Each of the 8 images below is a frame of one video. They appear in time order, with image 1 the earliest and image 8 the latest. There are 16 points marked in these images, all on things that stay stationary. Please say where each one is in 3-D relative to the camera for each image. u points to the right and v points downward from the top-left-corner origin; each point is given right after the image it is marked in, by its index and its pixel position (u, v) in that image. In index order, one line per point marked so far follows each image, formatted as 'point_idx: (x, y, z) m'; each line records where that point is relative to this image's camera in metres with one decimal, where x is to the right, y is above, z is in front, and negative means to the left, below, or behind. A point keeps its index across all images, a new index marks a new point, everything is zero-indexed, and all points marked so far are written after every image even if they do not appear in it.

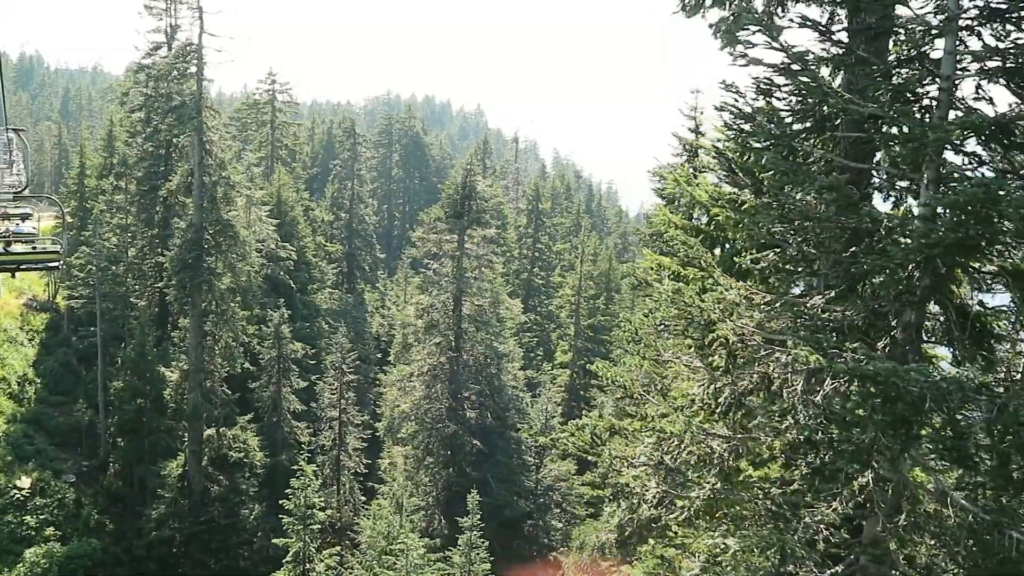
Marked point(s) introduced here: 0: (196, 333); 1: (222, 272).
0: (-9.6, -1.4, +20.3) m
1: (-8.7, +0.4, +20.1) m
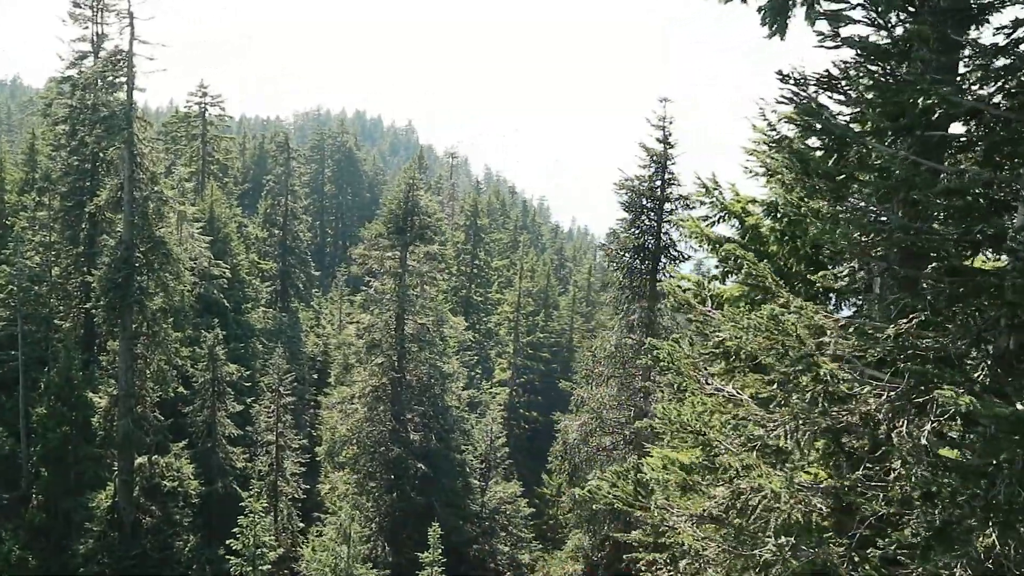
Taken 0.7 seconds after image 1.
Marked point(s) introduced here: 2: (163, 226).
0: (-11.2, -2.0, +19.3) m
1: (-10.3, -0.1, +19.3) m
2: (-10.2, +1.9, +19.7) m
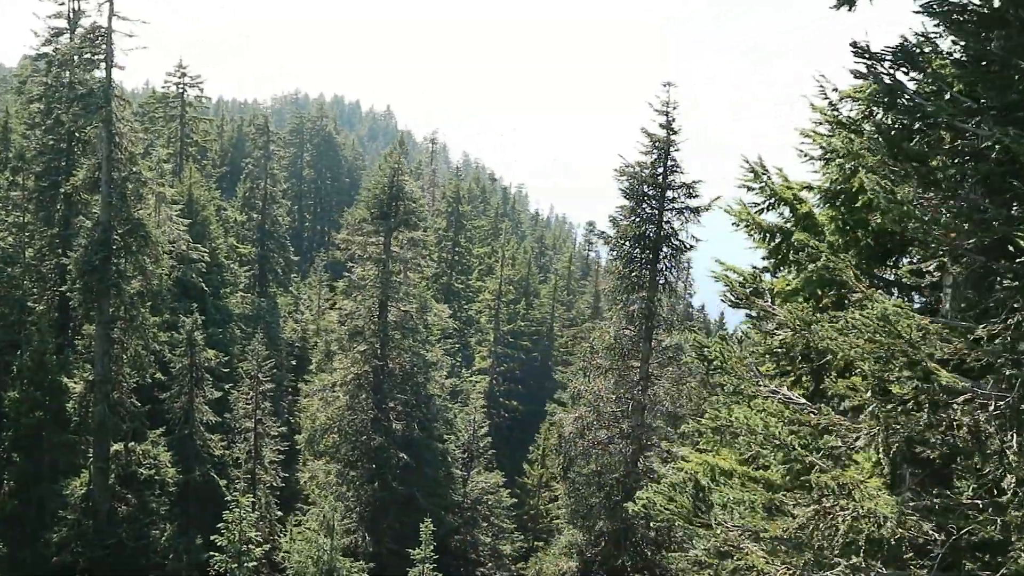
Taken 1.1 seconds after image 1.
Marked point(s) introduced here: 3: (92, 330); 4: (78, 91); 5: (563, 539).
0: (-11.6, -1.5, +18.8) m
1: (-10.6, +0.3, +18.8) m
2: (-10.5, +2.3, +19.2) m
3: (-12.3, -1.3, +19.5) m
4: (-11.8, +5.5, +18.2) m
5: (+1.0, -5.0, +13.5) m
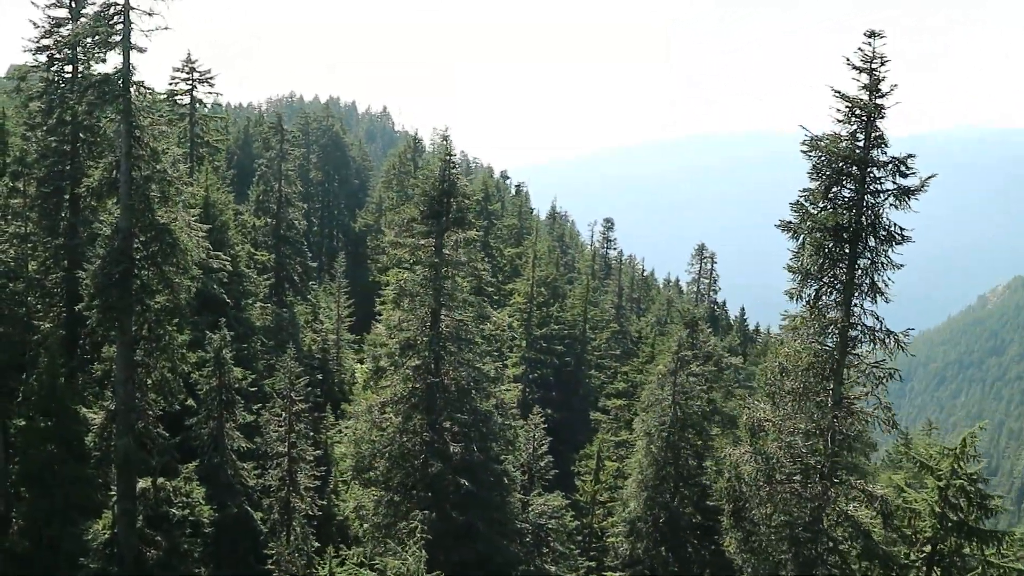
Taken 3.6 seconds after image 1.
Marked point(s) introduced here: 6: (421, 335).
0: (-9.7, -1.9, +16.5) m
1: (-8.7, 0.0, +16.5) m
2: (-8.7, +2.0, +16.9) m
3: (-10.4, -1.7, +17.2) m
4: (-10.0, +5.1, +15.9) m
5: (+3.1, -5.1, +11.4) m
6: (-2.5, -1.4, +18.6) m
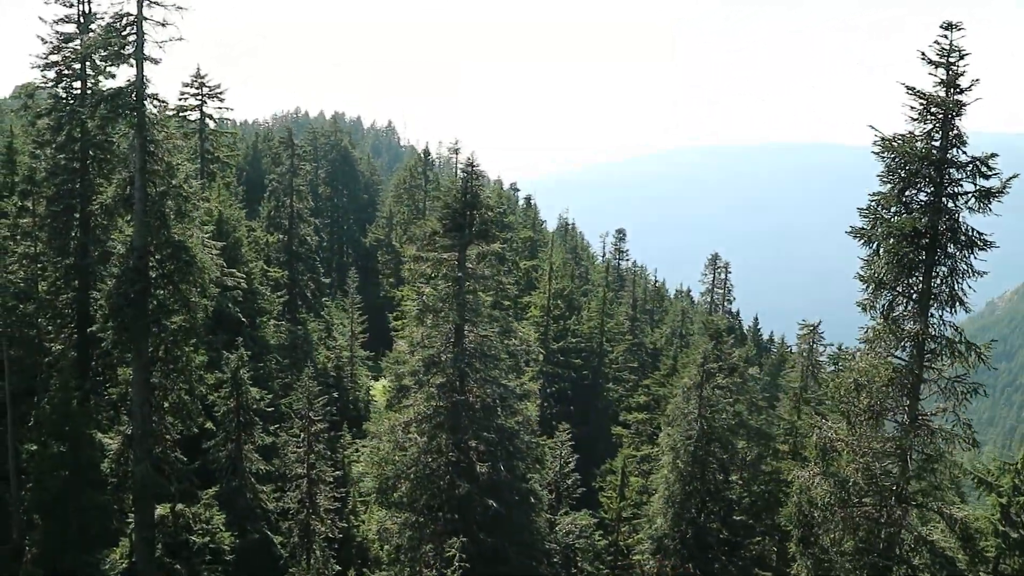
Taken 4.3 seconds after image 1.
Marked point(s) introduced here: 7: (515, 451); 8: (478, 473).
0: (-9.0, -2.4, +16.0) m
1: (-8.1, -0.5, +16.1) m
2: (-8.1, +1.5, +16.5) m
3: (-9.7, -2.2, +16.7) m
4: (-9.4, +4.6, +15.5) m
5: (+3.8, -5.3, +10.7) m
6: (-1.8, -1.8, +18.0) m
7: (+0.1, -4.5, +18.6) m
8: (-0.9, -4.9, +17.7) m
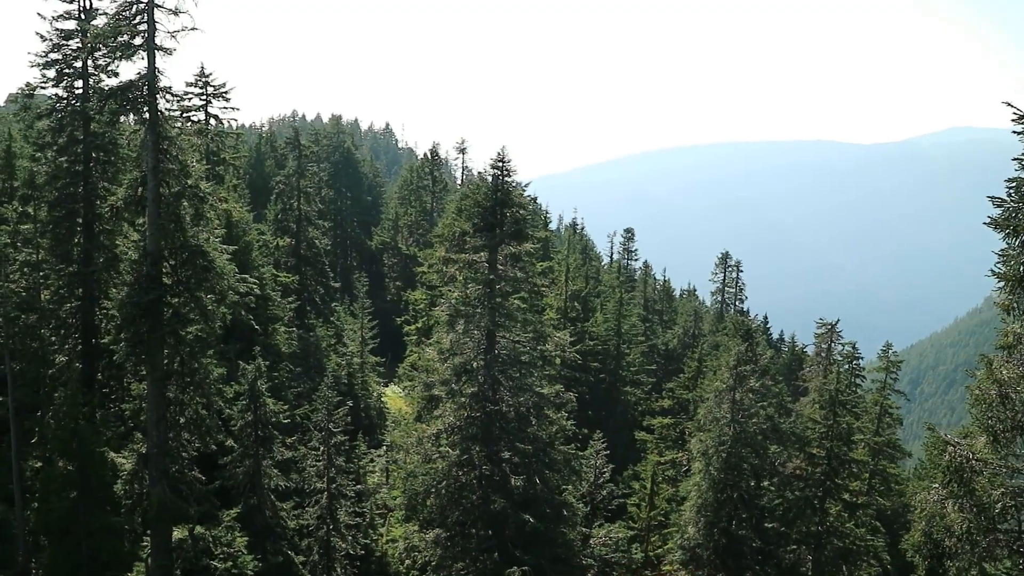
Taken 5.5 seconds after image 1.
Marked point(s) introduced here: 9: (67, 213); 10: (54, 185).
0: (-8.0, -2.6, +15.0) m
1: (-7.2, -0.7, +15.0) m
2: (-7.2, +1.3, +15.5) m
3: (-8.7, -2.4, +15.7) m
4: (-8.6, +4.5, +14.5) m
5: (+4.8, -5.3, +9.8) m
6: (-0.9, -1.9, +17.0) m
7: (+1.0, -4.6, +17.6) m
8: (+0.1, -5.0, +16.7) m
9: (-12.9, +2.2, +19.4) m
10: (-13.2, +3.0, +19.1) m
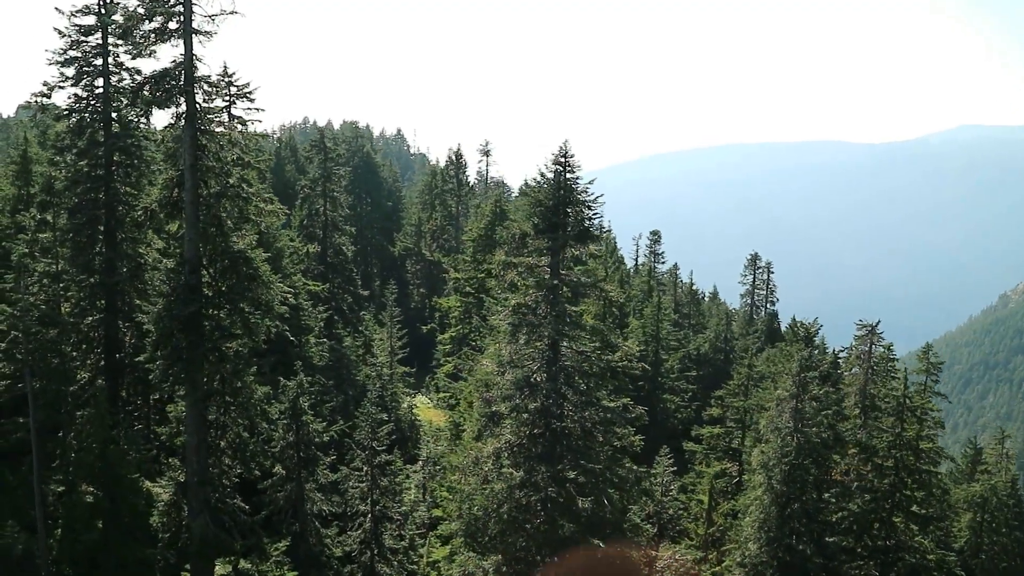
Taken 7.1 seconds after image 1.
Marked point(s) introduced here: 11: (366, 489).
0: (-6.5, -2.8, +13.6) m
1: (-5.7, -0.9, +13.7) m
2: (-5.7, +1.1, +14.2) m
3: (-7.2, -2.6, +14.4) m
4: (-7.2, +4.2, +13.2) m
5: (+6.3, -5.3, +8.3) m
6: (+0.6, -2.0, +15.6) m
7: (+2.6, -4.7, +16.2) m
8: (+1.6, -5.1, +15.3) m
9: (-11.4, +1.8, +18.1) m
10: (-11.7, +2.6, +17.9) m
11: (-3.8, -5.4, +17.8) m
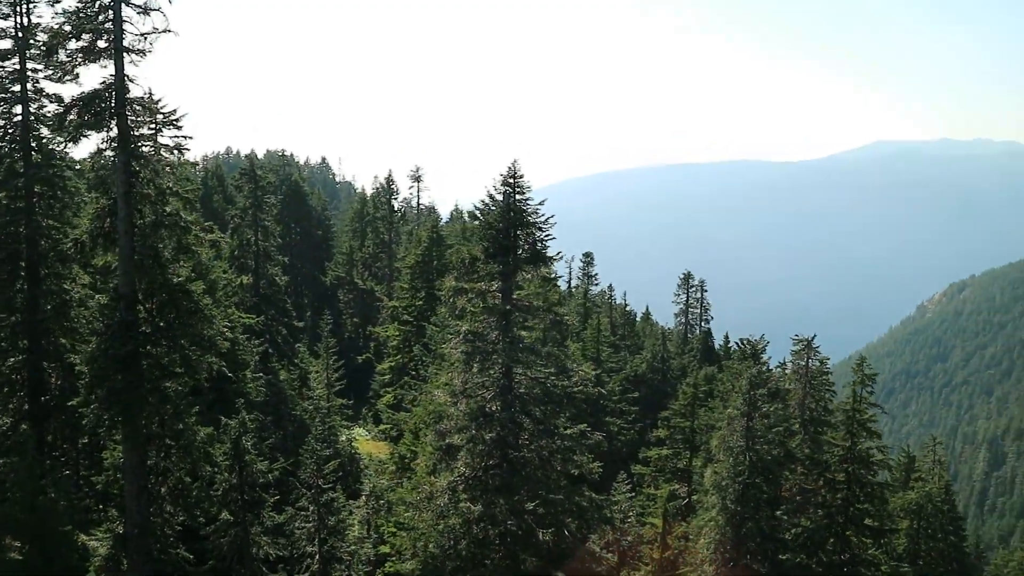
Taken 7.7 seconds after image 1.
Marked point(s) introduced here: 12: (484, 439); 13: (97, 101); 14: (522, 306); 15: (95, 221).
0: (-7.3, -3.6, +12.8) m
1: (-6.5, -1.6, +13.0) m
2: (-6.7, +0.3, +13.6) m
3: (-8.1, -3.4, +13.5) m
4: (-8.1, +3.5, +12.6) m
5: (+6.1, -5.5, +8.8) m
6: (-0.4, -2.6, +15.6) m
7: (+1.5, -5.3, +16.3) m
8: (+0.7, -5.7, +15.2) m
9: (-12.8, +0.8, +16.9) m
10: (-13.1, +1.6, +16.7) m
11: (-5.0, -6.2, +17.2) m
12: (-0.7, -3.5, +15.4) m
13: (-7.8, +3.2, +12.6) m
14: (+0.2, -0.5, +15.9) m
15: (-8.1, +1.1, +13.1) m
